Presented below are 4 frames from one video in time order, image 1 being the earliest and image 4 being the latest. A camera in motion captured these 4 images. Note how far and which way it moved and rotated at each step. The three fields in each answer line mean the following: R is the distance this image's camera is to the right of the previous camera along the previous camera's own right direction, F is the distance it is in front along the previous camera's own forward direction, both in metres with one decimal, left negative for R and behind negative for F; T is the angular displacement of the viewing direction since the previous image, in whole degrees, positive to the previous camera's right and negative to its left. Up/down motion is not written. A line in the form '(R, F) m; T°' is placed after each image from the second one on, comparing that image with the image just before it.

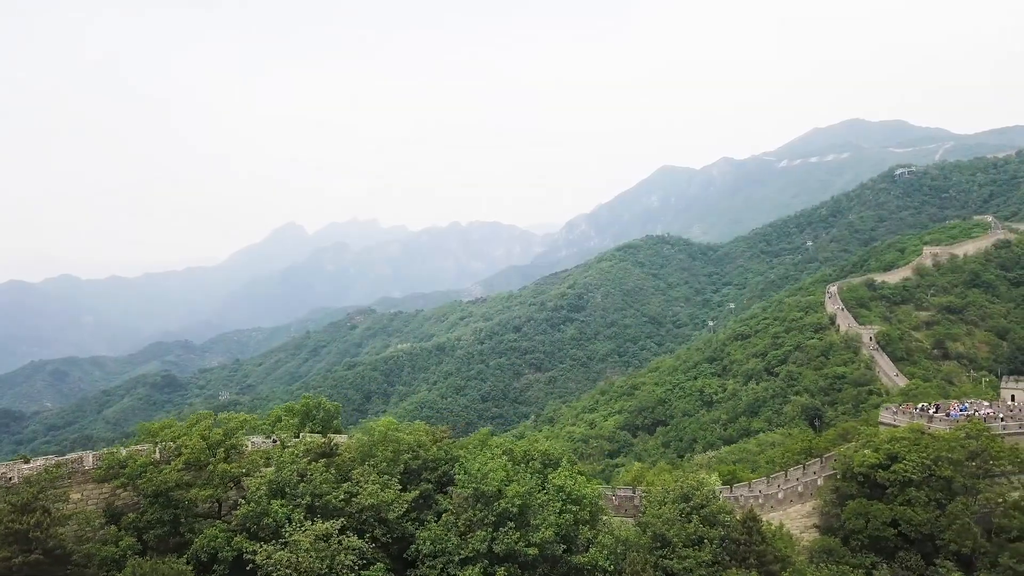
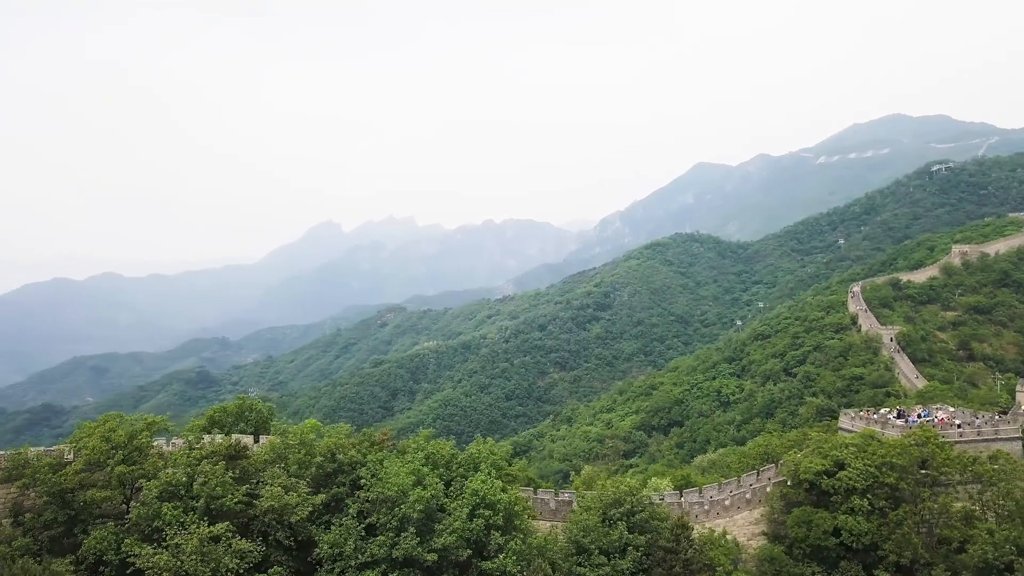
(+1.7, +0.1) m; -2°
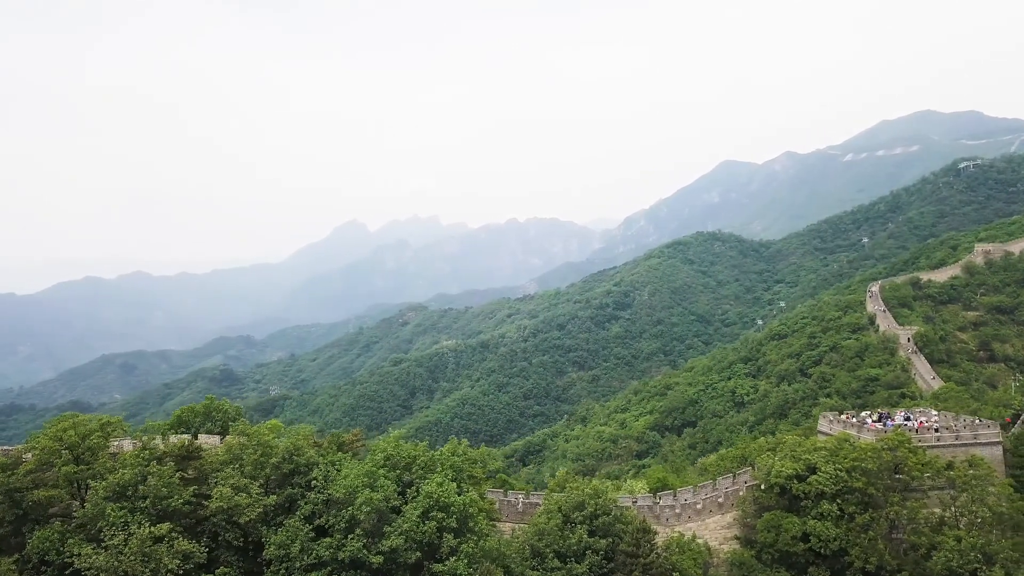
(+1.0, +0.1) m; -1°
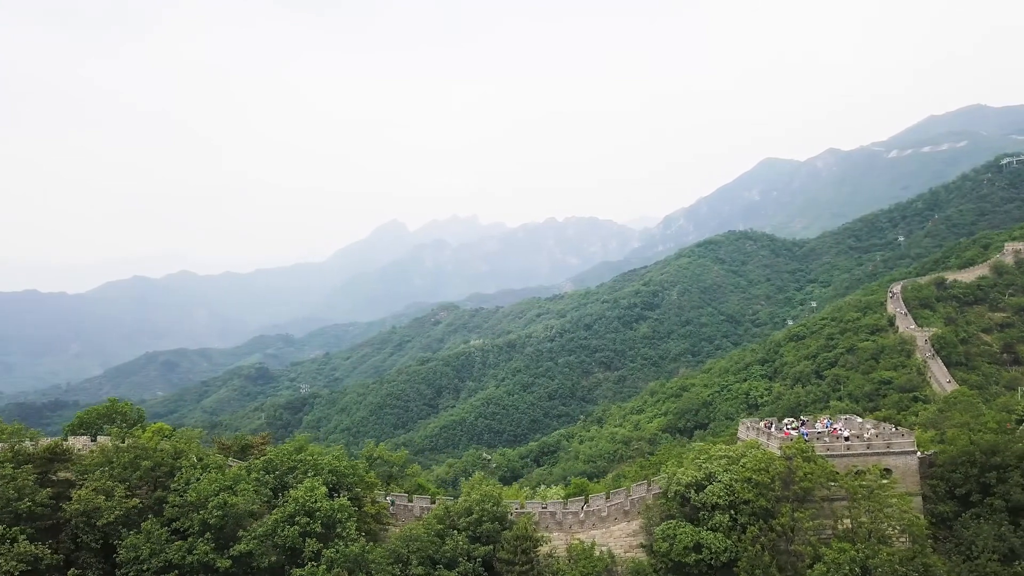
(+2.5, +0.1) m; -2°
